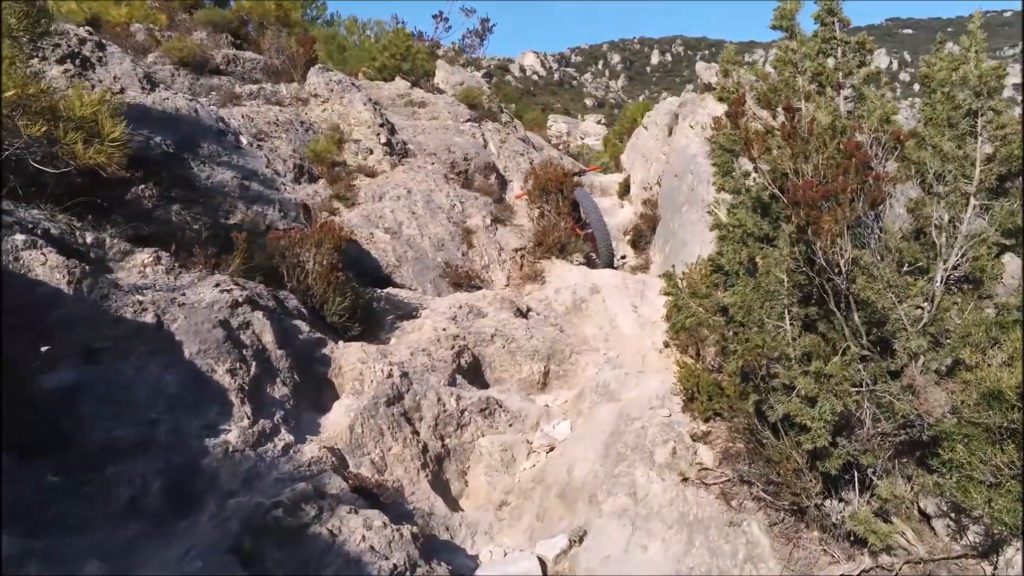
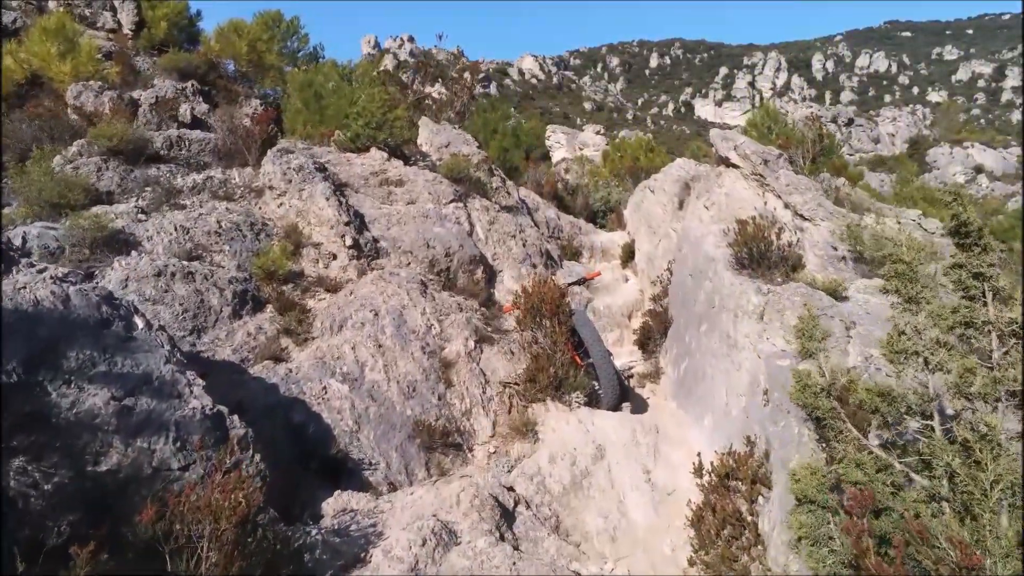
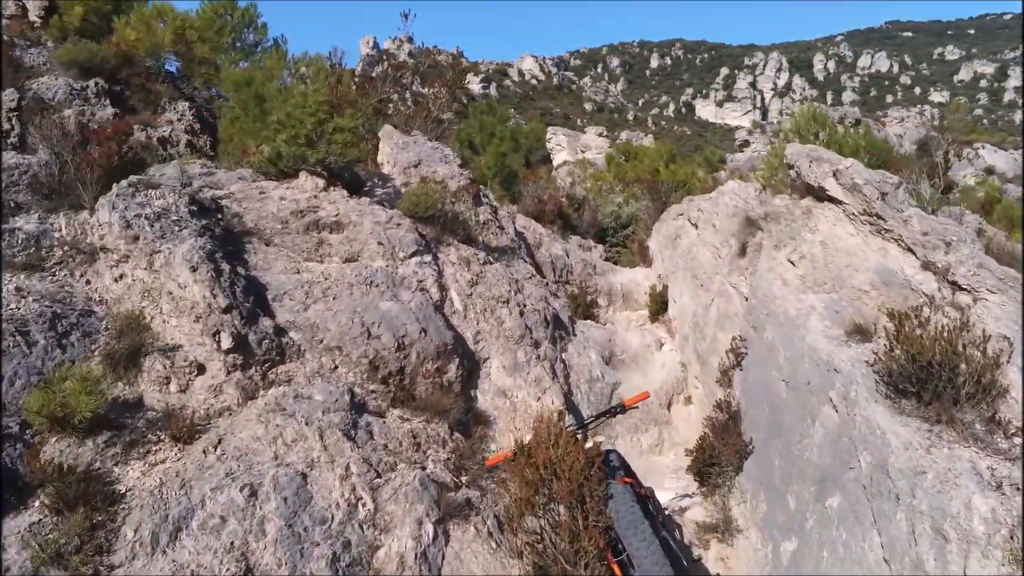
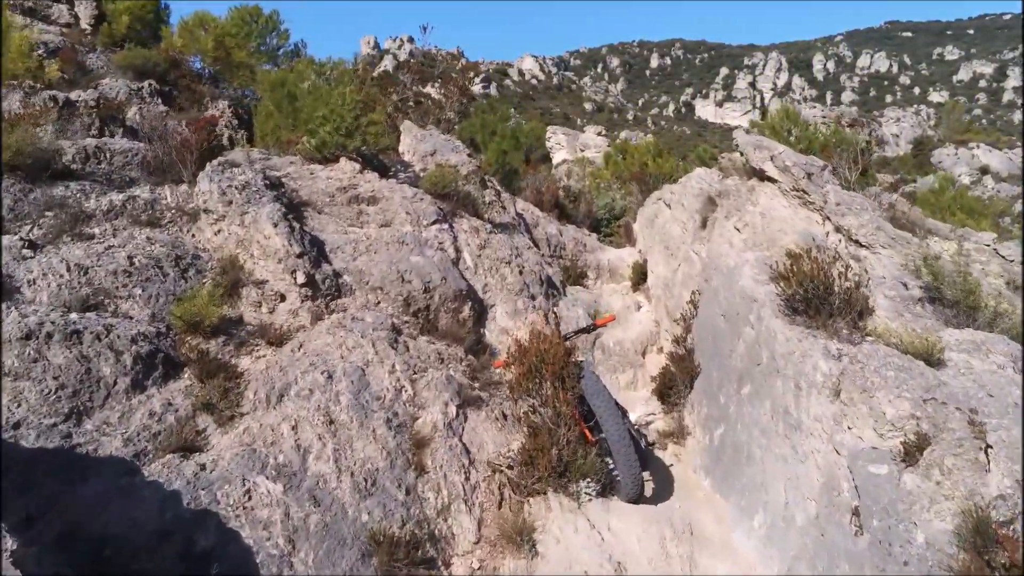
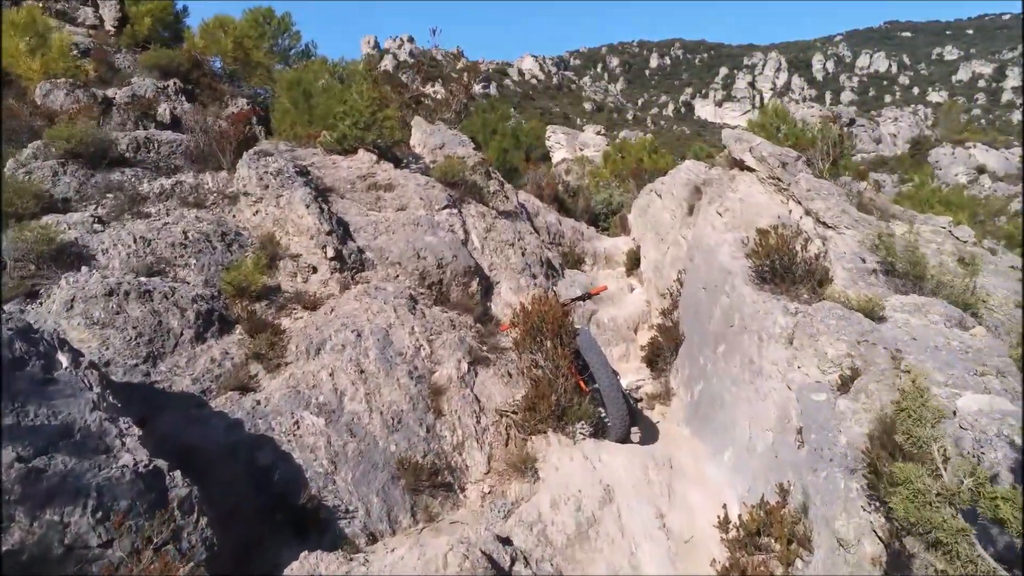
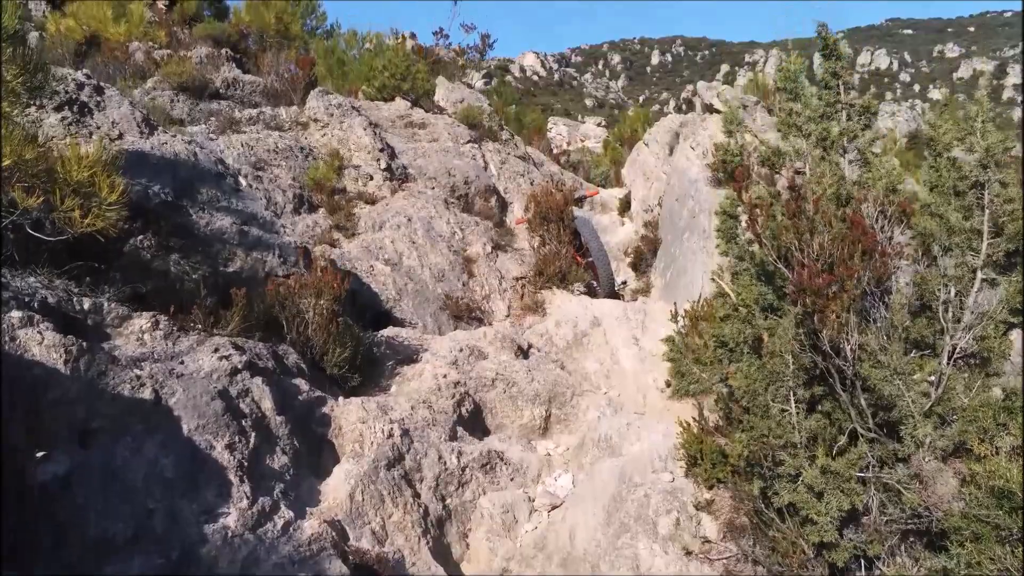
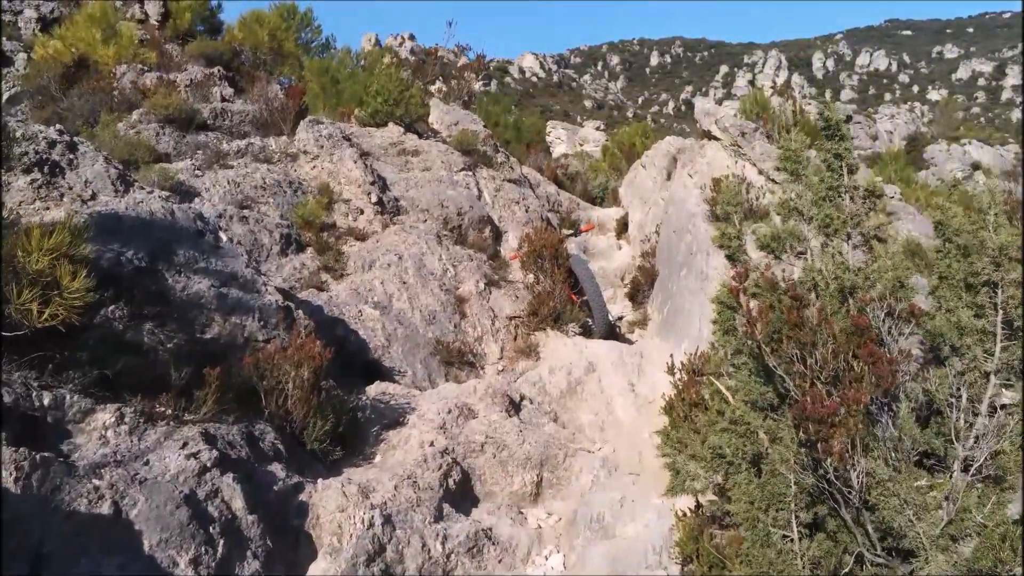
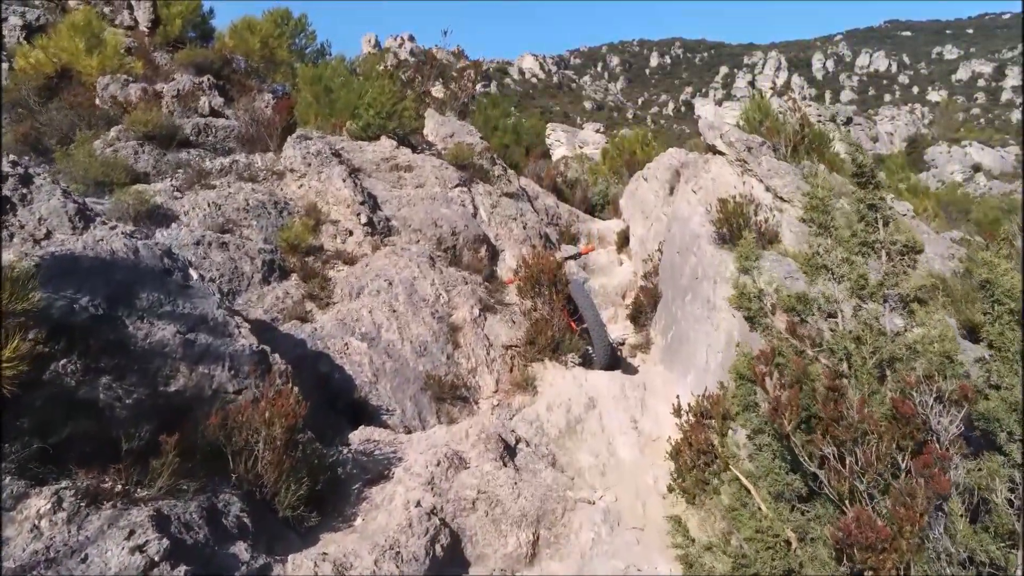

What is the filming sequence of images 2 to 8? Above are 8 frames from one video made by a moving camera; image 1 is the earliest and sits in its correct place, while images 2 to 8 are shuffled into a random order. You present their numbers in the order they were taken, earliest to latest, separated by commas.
6, 7, 8, 2, 5, 4, 3
